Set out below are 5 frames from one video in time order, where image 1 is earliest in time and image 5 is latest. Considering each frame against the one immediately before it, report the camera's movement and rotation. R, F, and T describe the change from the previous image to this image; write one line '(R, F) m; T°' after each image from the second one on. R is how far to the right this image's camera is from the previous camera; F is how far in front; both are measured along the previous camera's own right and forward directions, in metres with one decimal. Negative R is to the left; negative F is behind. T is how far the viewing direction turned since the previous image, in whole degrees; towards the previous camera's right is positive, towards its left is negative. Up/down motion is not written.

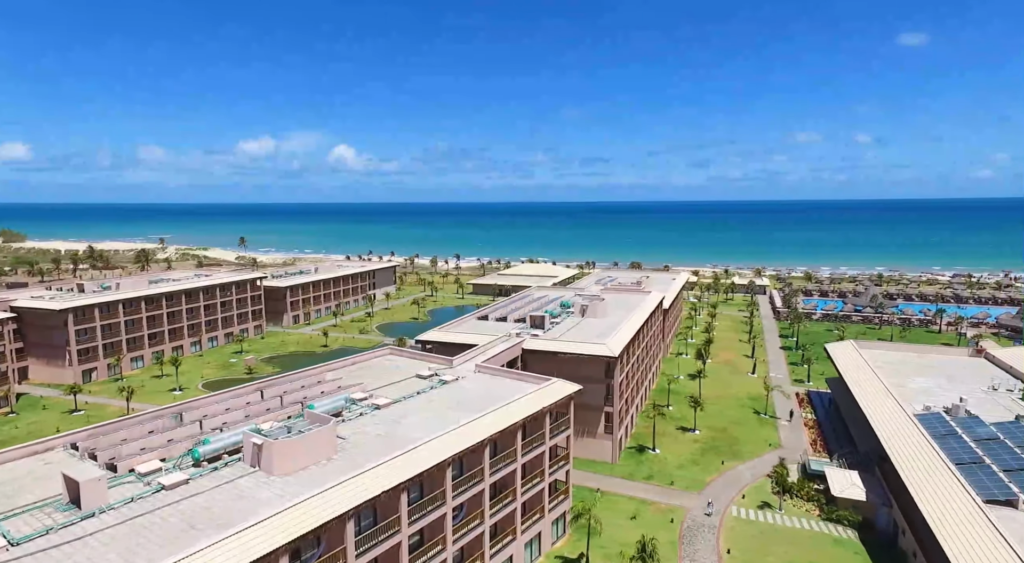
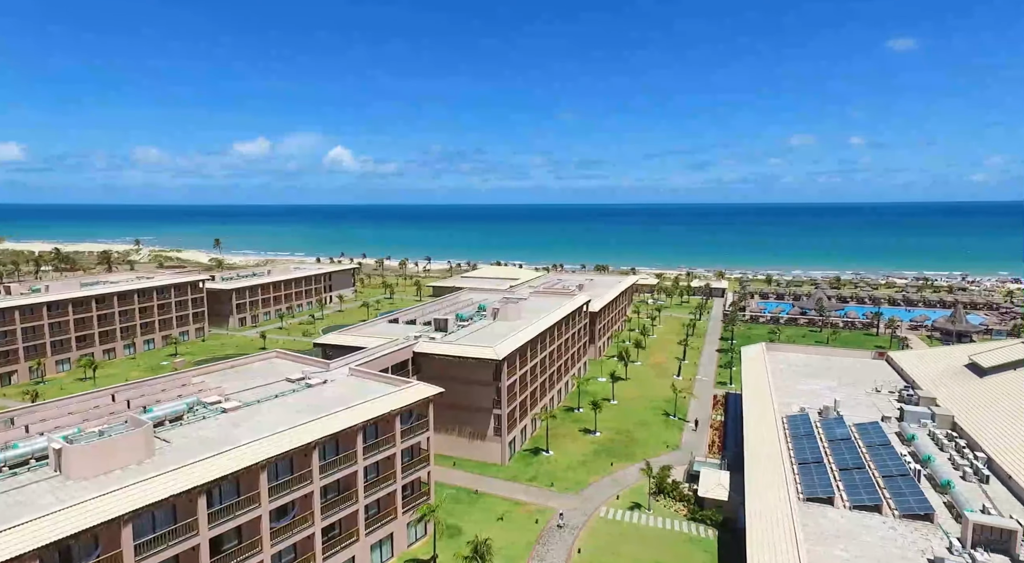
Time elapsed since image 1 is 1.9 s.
(+7.2, -0.8) m; +1°
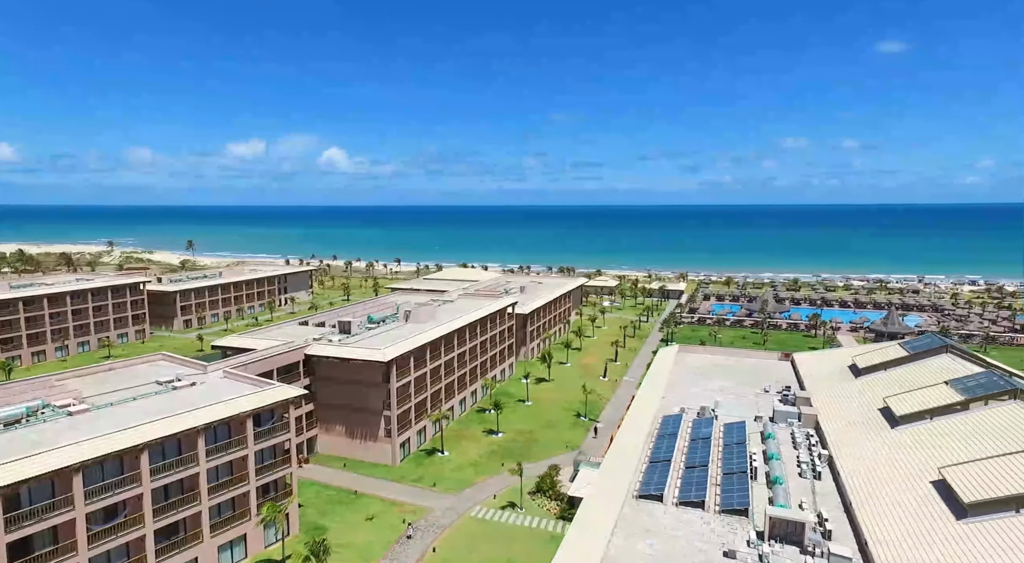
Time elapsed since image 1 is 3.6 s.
(+7.3, -0.8) m; +2°
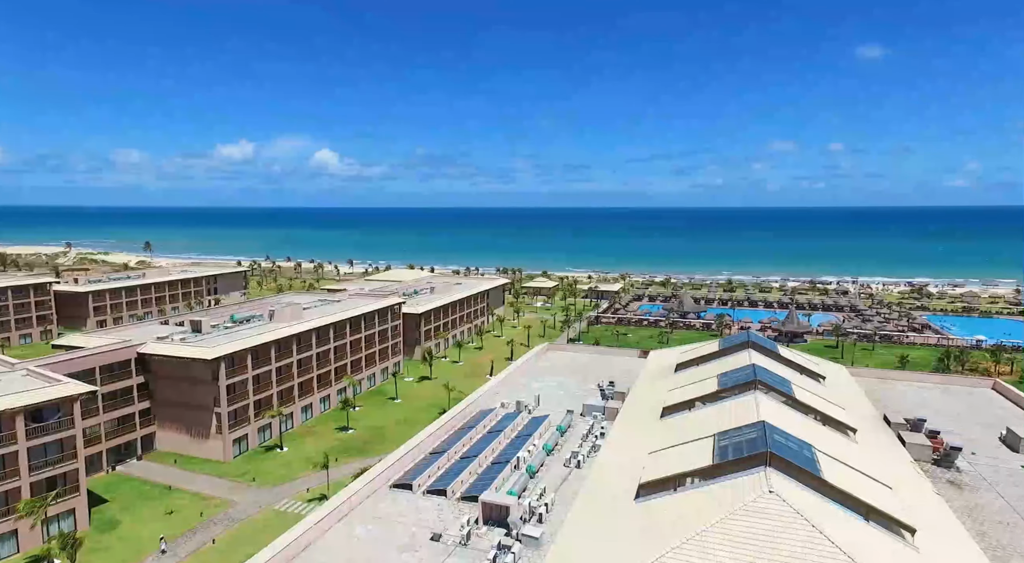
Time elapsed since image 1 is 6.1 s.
(+11.5, -1.5) m; +2°
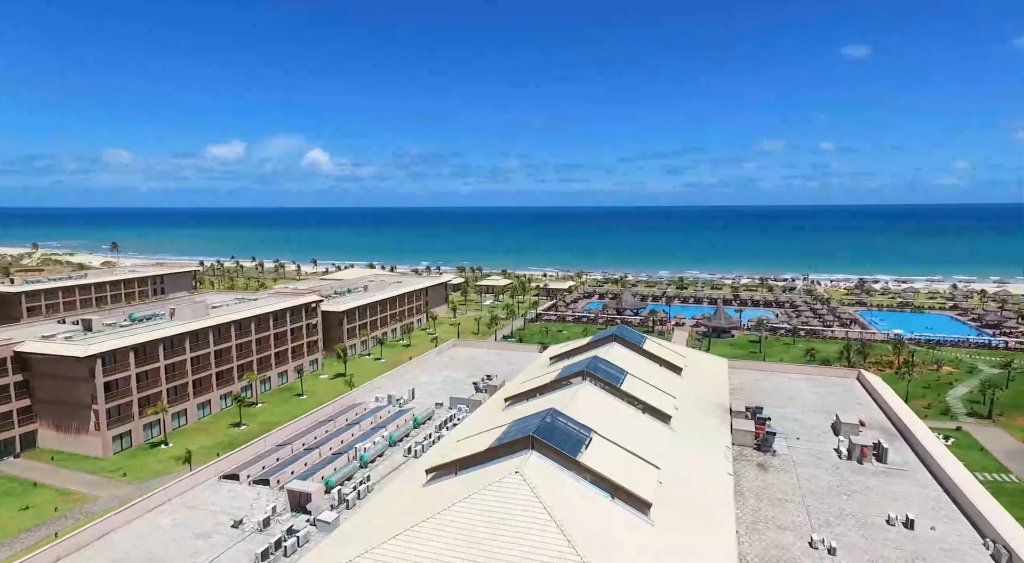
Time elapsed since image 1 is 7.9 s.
(+8.3, -1.2) m; +2°
